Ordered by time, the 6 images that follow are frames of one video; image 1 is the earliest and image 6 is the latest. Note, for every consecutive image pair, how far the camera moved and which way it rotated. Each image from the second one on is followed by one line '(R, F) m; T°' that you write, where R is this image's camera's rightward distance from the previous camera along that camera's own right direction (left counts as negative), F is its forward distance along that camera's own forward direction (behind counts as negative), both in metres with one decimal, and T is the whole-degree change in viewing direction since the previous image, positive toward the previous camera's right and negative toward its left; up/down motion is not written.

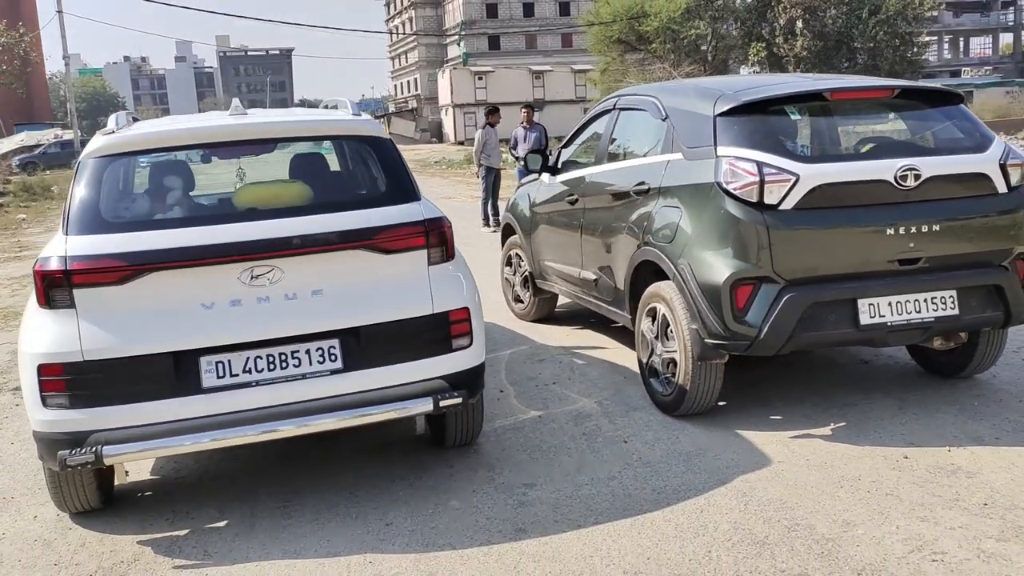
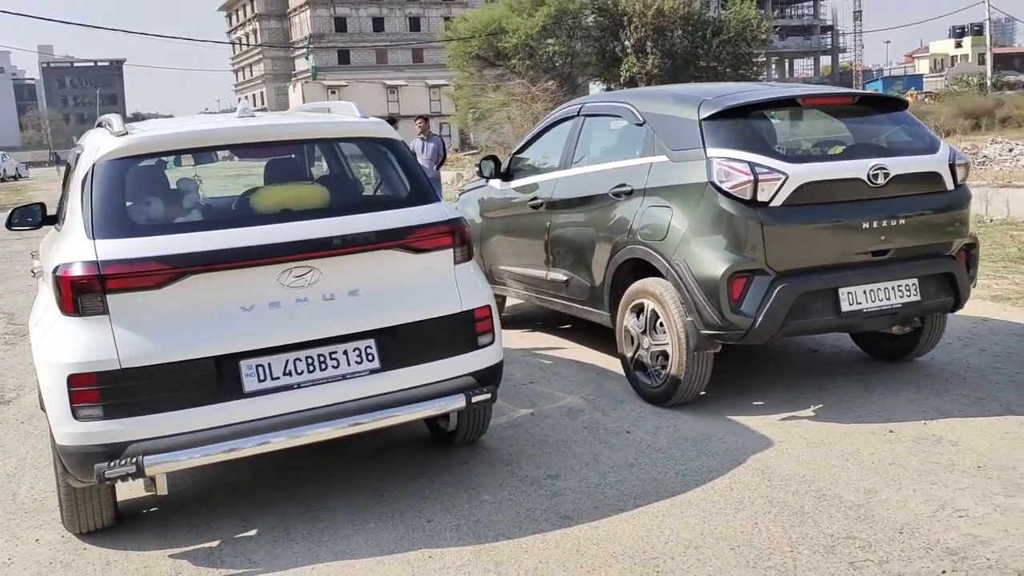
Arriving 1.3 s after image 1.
(-0.7, -0.1) m; +9°
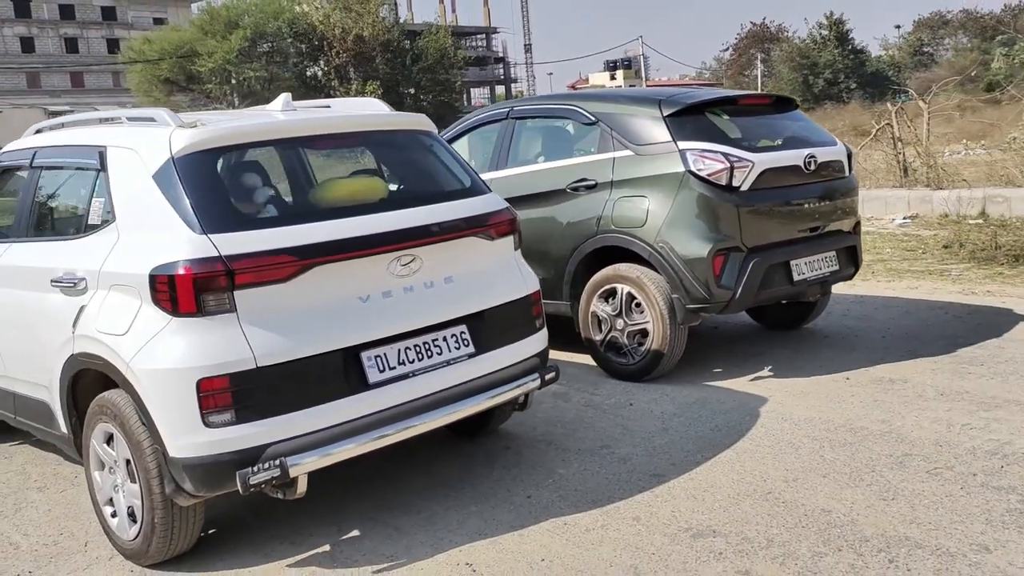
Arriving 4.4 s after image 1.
(-1.6, +0.1) m; +19°
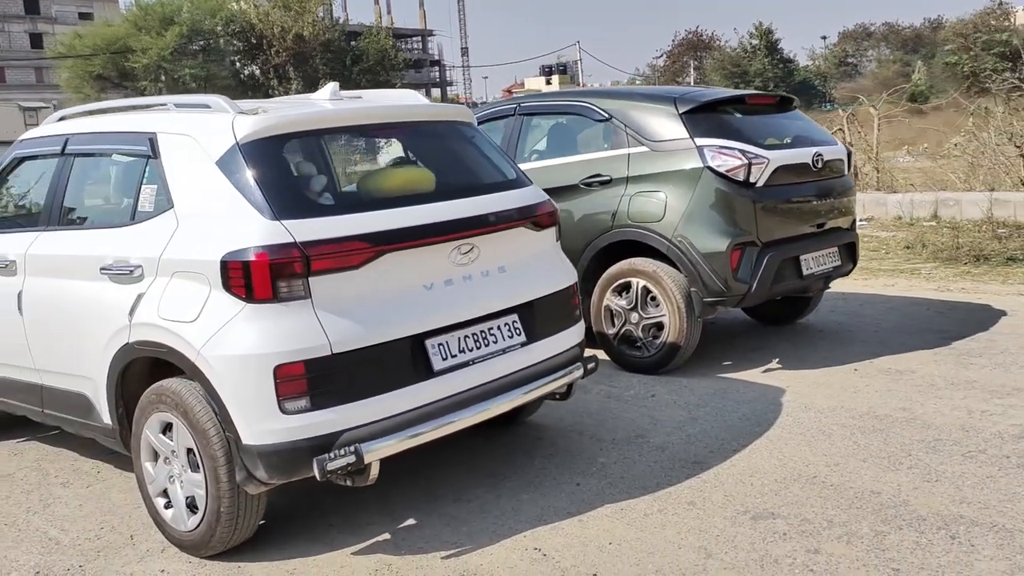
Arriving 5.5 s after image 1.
(-0.5, 0.0) m; +4°
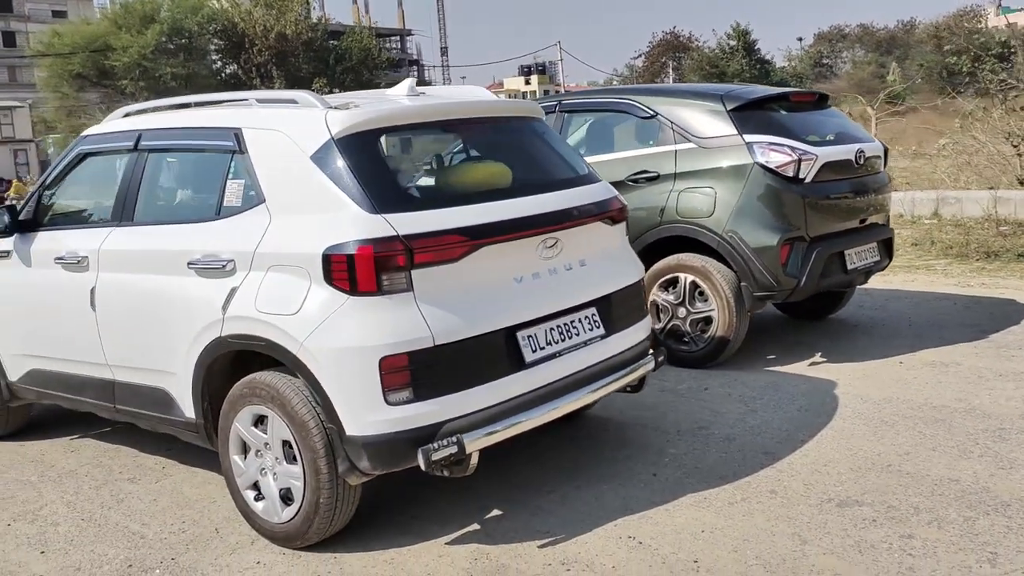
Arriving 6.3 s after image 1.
(-0.4, 0.0) m; +1°
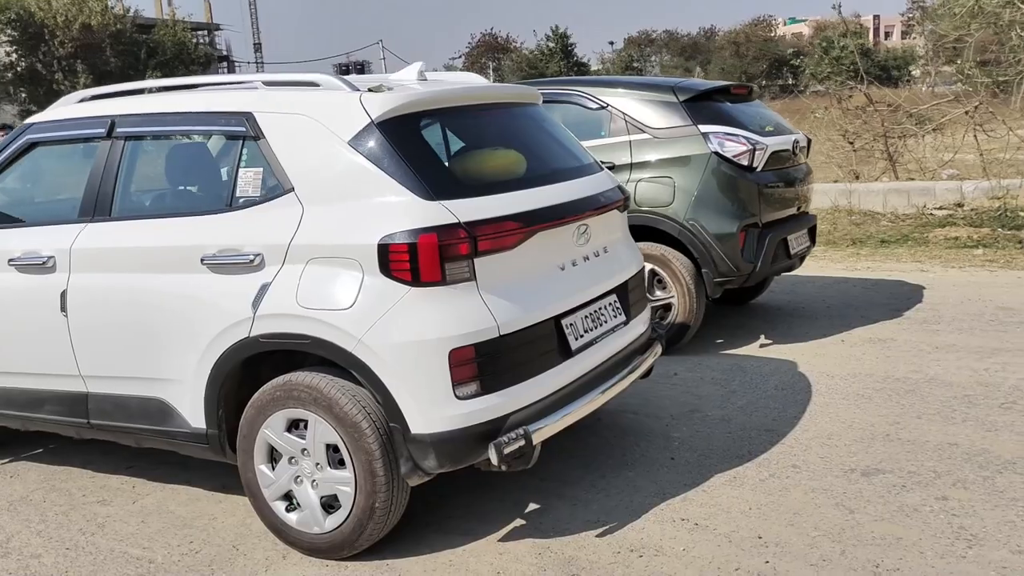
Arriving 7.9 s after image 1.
(-0.8, +0.2) m; +11°
